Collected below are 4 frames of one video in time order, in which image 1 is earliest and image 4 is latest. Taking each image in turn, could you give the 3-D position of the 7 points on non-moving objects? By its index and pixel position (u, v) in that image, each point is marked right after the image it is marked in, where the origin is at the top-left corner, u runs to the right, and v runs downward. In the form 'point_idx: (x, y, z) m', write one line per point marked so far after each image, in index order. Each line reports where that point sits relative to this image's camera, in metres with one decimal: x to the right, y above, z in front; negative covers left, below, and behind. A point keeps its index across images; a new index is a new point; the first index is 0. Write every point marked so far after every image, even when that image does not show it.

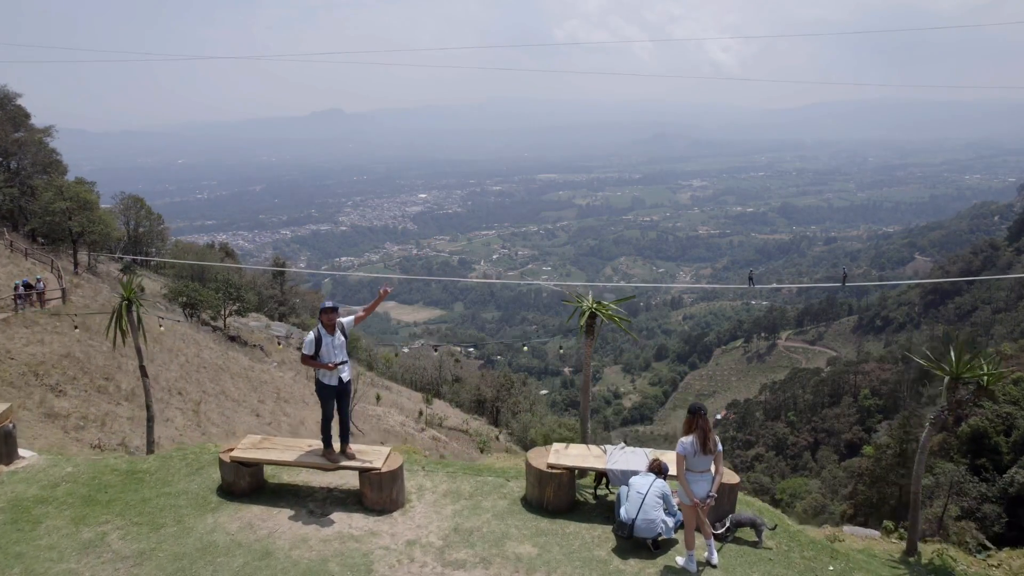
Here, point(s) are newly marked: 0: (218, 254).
0: (-9.2, +1.0, +18.4) m
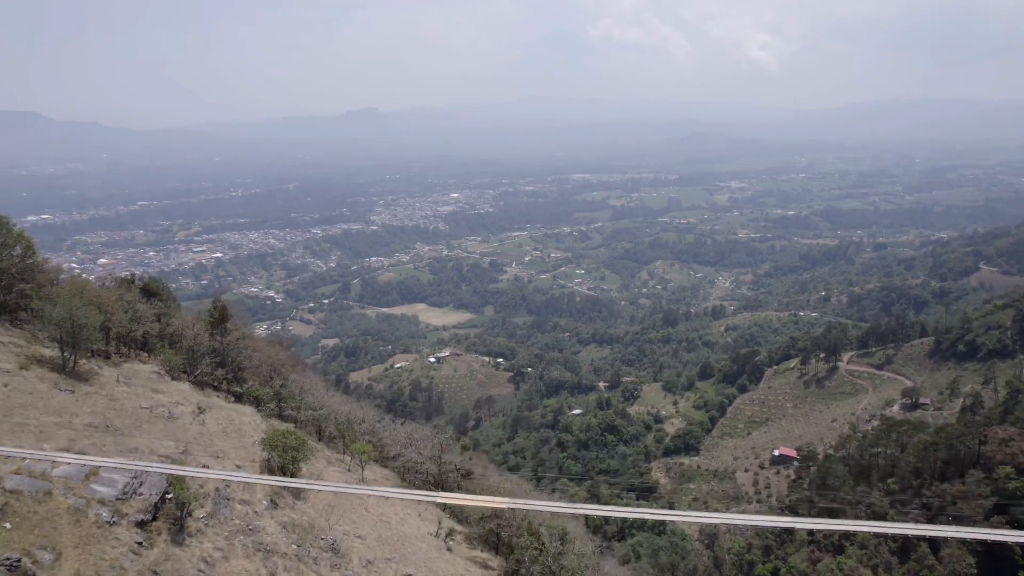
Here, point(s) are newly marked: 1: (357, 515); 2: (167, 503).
0: (-8.5, -0.1, +13.3) m
1: (-2.5, -3.7, +9.7) m
2: (-3.8, -2.4, +6.6) m
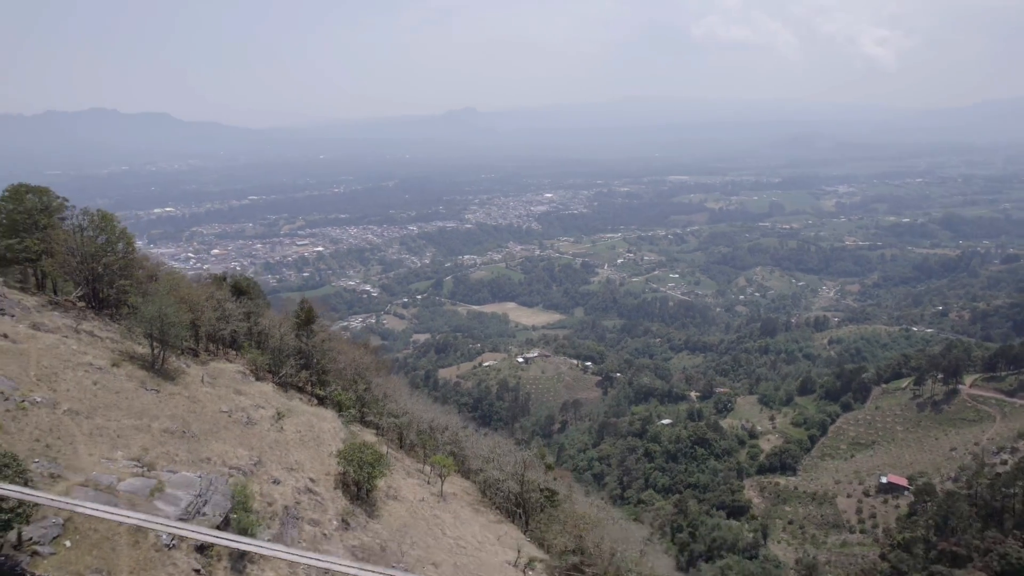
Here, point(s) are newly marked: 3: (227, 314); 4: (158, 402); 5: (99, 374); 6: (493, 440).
0: (-6.5, 0.0, +13.5) m
1: (-1.3, -3.9, +9.1) m
2: (-2.9, -2.5, +6.2) m
3: (-6.0, -0.5, +12.5) m
4: (-5.2, -1.7, +8.8) m
5: (-6.1, -1.3, +8.8) m
6: (-0.5, -3.9, +15.5) m
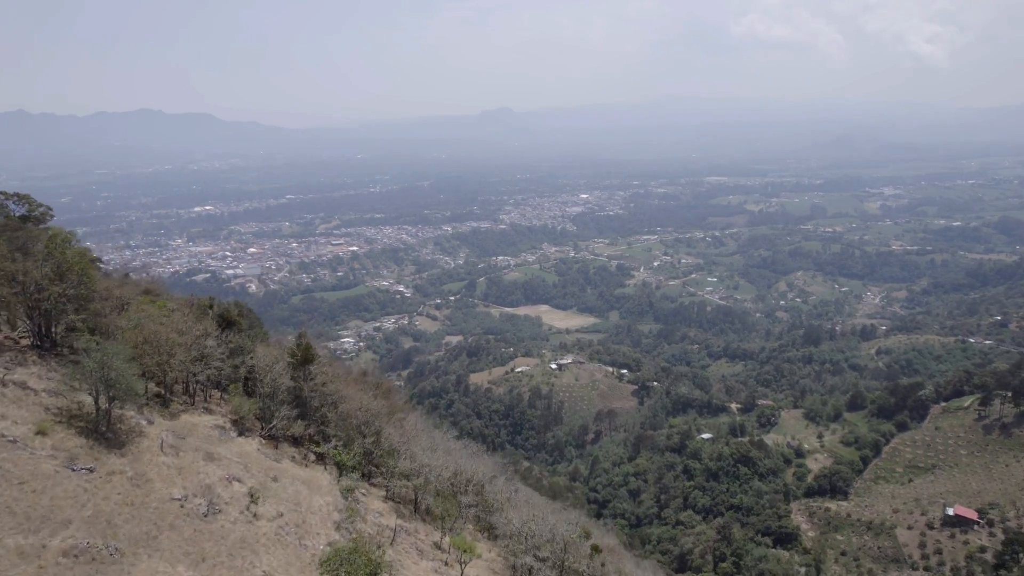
0: (-5.8, -0.6, +11.4) m
1: (-0.8, -4.5, +6.7) m
2: (-2.6, -3.1, +3.9) m
3: (-5.3, -1.1, +10.3) m
4: (-4.7, -2.2, +6.6) m
5: (-5.6, -1.8, +6.7) m
6: (+0.3, -4.6, +13.0) m
